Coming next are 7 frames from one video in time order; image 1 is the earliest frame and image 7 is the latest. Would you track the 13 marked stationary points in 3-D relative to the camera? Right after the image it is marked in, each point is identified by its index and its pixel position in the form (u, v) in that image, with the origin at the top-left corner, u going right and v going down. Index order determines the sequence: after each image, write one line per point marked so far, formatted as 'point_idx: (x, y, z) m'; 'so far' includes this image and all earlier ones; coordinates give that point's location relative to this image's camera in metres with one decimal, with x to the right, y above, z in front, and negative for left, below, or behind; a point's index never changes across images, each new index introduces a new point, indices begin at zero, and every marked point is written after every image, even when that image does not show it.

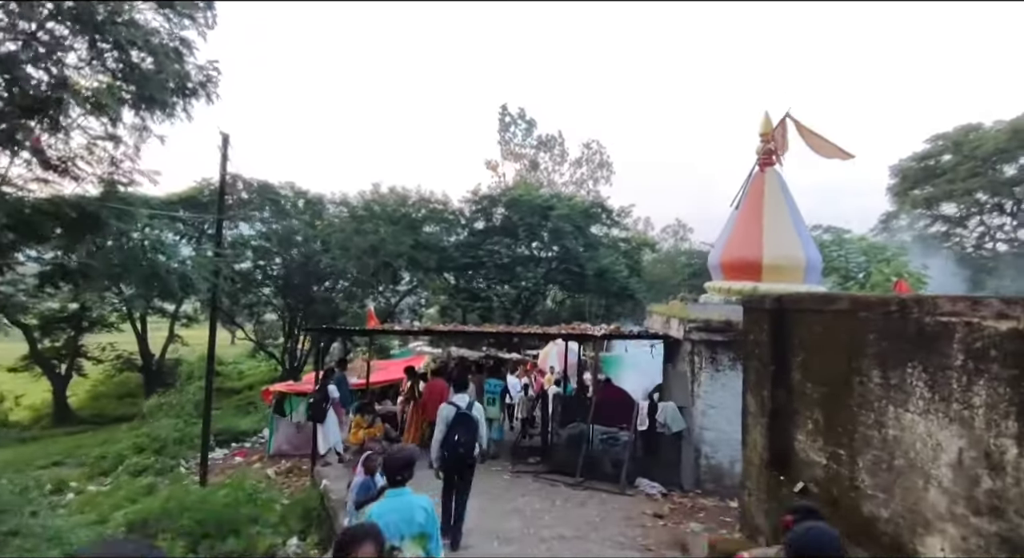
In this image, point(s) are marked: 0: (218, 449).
0: (-7.1, -4.1, +14.4) m
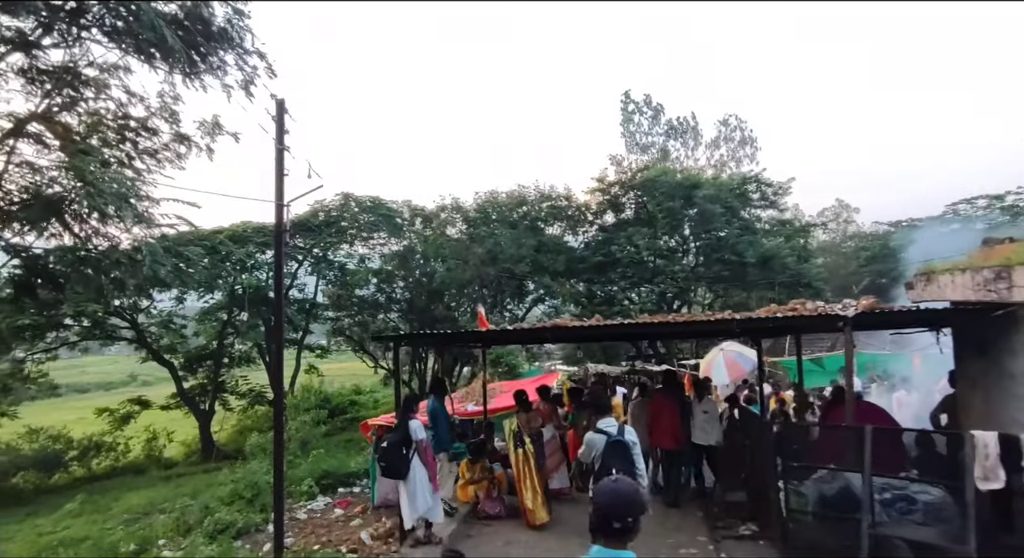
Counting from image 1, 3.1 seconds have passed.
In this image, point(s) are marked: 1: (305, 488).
0: (-3.8, -4.4, +12.0) m
1: (-4.4, -4.4, +12.6) m
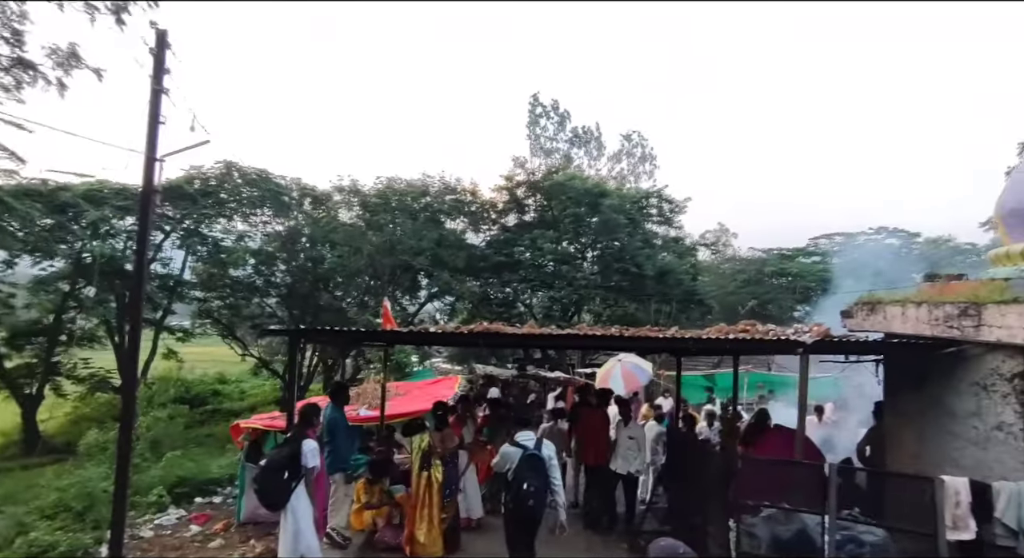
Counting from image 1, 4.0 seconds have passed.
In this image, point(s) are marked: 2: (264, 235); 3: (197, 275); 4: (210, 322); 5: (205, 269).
0: (-5.8, -3.9, +10.2) m
1: (-6.4, -3.9, +10.8) m
2: (-7.4, +1.3, +18.2) m
3: (-9.1, +0.1, +17.5) m
4: (-9.0, -1.3, +18.1) m
5: (-8.9, +0.3, +17.4) m
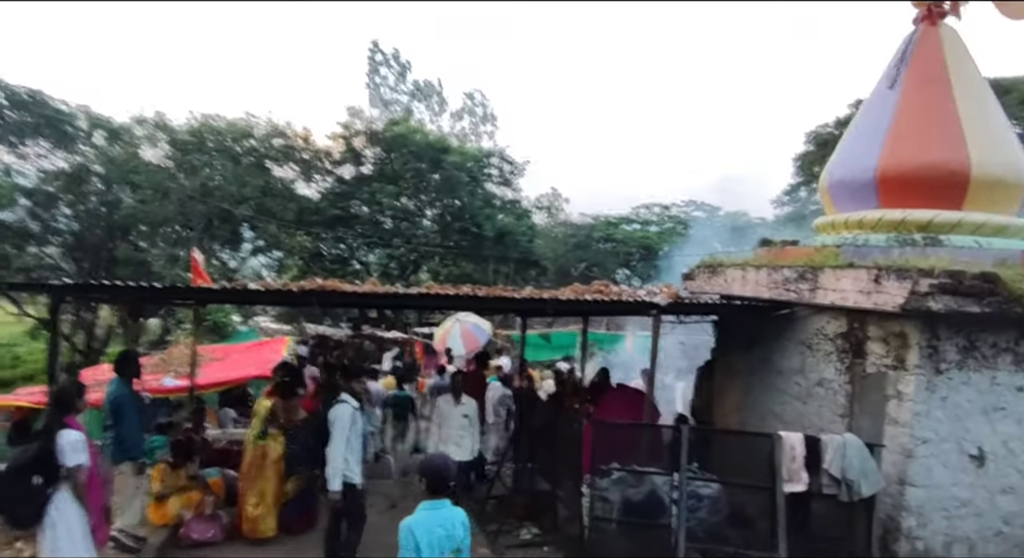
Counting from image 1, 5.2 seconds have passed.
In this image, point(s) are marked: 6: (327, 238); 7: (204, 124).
0: (-8.2, -3.1, +8.0) m
1: (-9.0, -3.1, +8.4) m
2: (-11.6, +2.7, +14.9) m
3: (-13.2, +1.5, +13.9) m
4: (-13.2, +0.1, +14.6) m
5: (-12.9, +1.6, +13.9) m
6: (-6.0, +1.3, +19.9) m
7: (-9.2, +4.6, +18.1) m
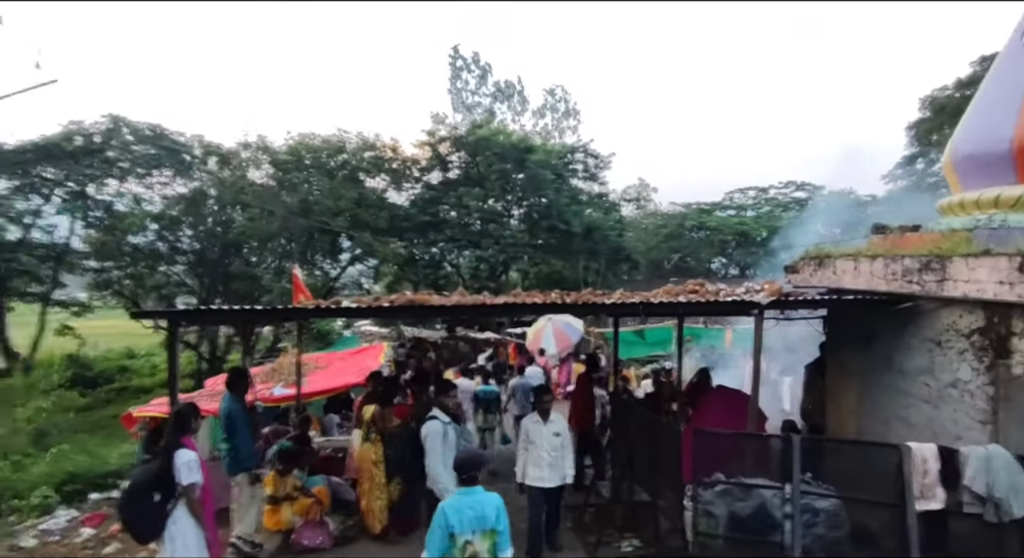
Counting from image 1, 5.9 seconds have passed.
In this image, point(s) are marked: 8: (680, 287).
0: (-6.8, -3.5, +9.0) m
1: (-7.5, -3.5, +9.5) m
2: (-9.4, +2.2, +16.4) m
3: (-11.1, +0.9, +15.6) m
4: (-11.0, -0.4, +16.3) m
5: (-10.8, +1.1, +15.6) m
6: (-3.1, +1.2, +20.4) m
7: (-6.7, +4.3, +19.2) m
8: (+2.1, -0.1, +7.5) m
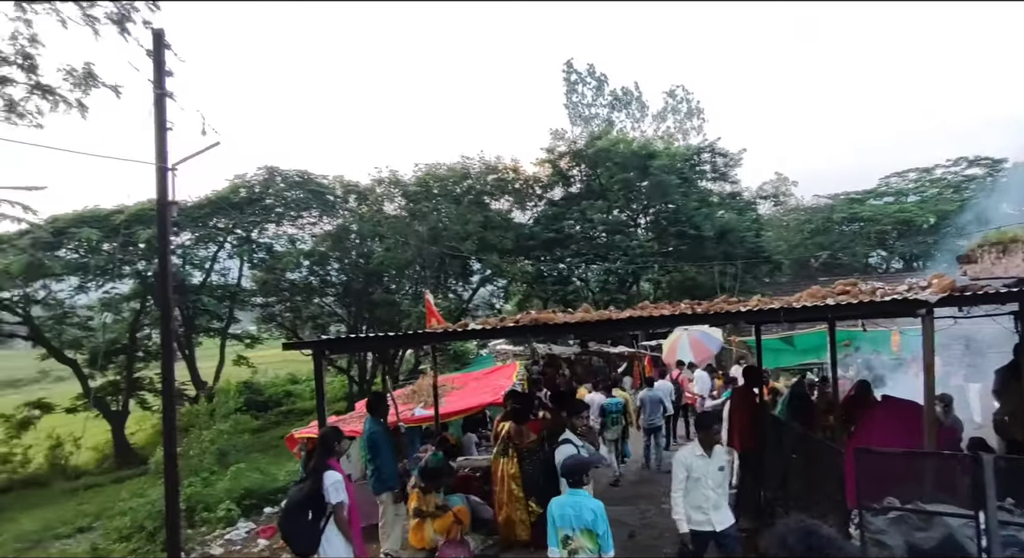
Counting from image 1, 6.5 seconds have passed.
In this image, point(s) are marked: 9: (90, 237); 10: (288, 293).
0: (-4.6, -4.1, +10.1) m
1: (-5.2, -4.2, +10.7) m
2: (-5.9, +1.3, +18.0) m
3: (-7.6, -0.1, +17.5) m
4: (-7.3, -1.5, +18.2) m
5: (-7.4, +0.1, +17.4) m
6: (+1.2, +0.6, +20.6) m
7: (-2.8, +3.5, +20.2) m
8: (+3.5, -0.1, +6.8) m
9: (-9.1, +0.9, +13.1) m
10: (-6.7, -0.5, +17.9) m
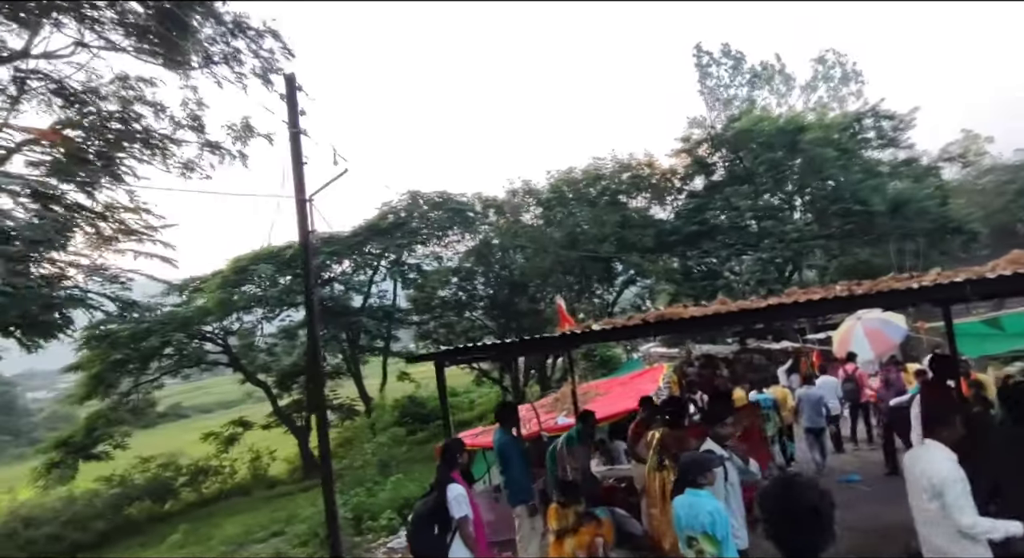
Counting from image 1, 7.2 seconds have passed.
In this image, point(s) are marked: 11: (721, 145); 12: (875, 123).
0: (-1.9, -4.4, +10.5) m
1: (-2.4, -4.5, +11.2) m
2: (-1.8, +0.8, +18.6) m
3: (-3.5, -0.7, +18.5) m
4: (-2.8, -2.0, +19.1) m
5: (-3.3, -0.5, +18.4) m
6: (+5.7, +0.7, +19.4) m
7: (+1.6, +3.3, +20.0) m
8: (+4.8, +0.3, +5.4) m
9: (-6.0, +0.2, +14.6) m
10: (-2.5, -1.0, +18.6) m
11: (+6.8, +4.3, +19.7) m
12: (+11.2, +4.8, +18.7) m
